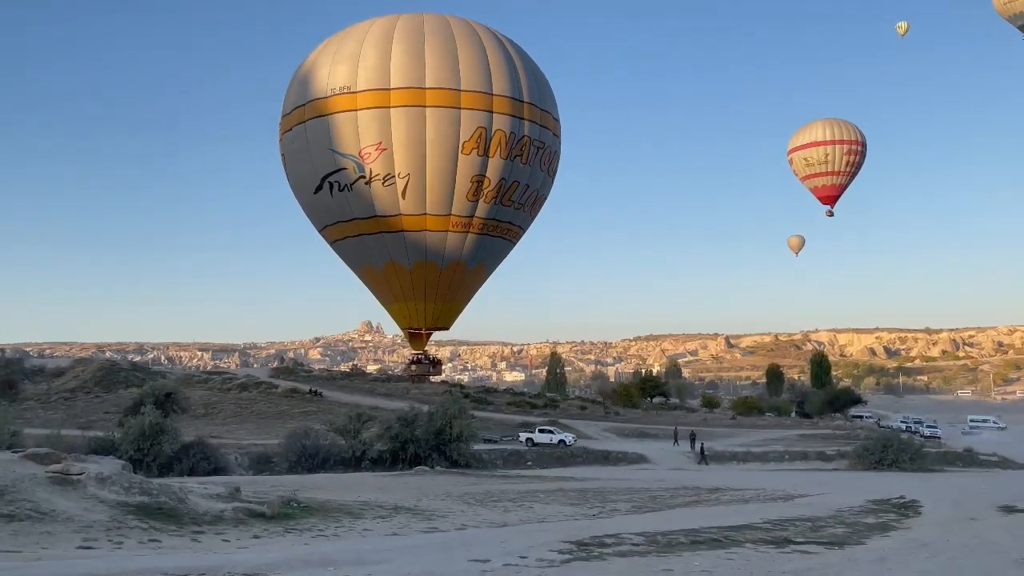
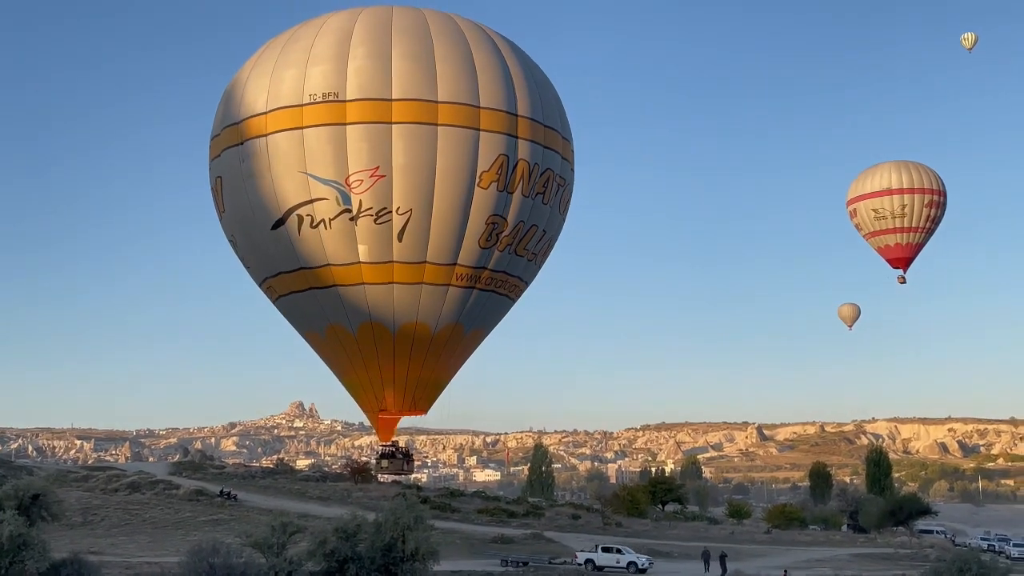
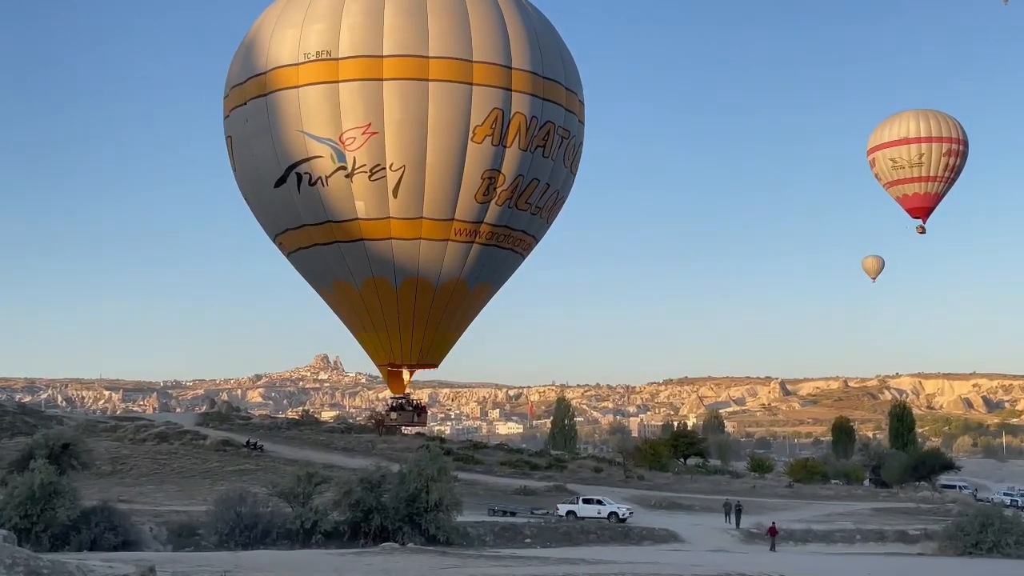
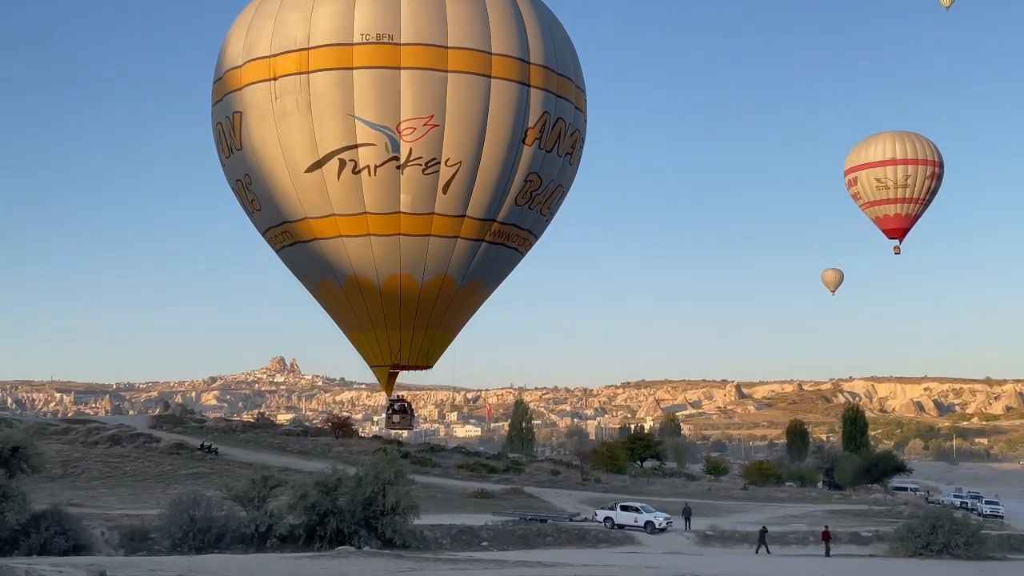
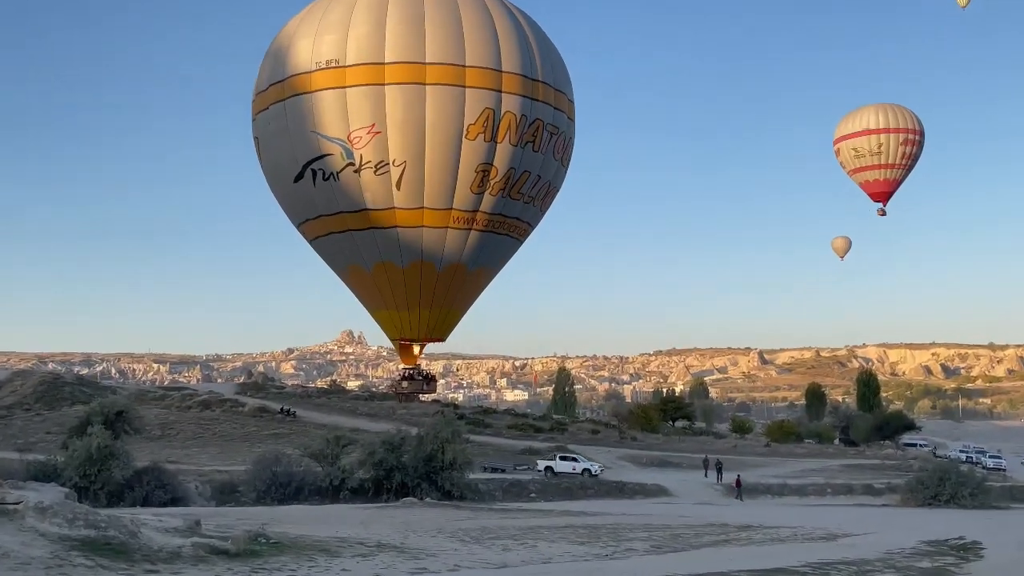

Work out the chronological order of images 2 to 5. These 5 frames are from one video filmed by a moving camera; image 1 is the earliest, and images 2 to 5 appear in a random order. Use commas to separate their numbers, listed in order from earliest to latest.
5, 3, 2, 4
